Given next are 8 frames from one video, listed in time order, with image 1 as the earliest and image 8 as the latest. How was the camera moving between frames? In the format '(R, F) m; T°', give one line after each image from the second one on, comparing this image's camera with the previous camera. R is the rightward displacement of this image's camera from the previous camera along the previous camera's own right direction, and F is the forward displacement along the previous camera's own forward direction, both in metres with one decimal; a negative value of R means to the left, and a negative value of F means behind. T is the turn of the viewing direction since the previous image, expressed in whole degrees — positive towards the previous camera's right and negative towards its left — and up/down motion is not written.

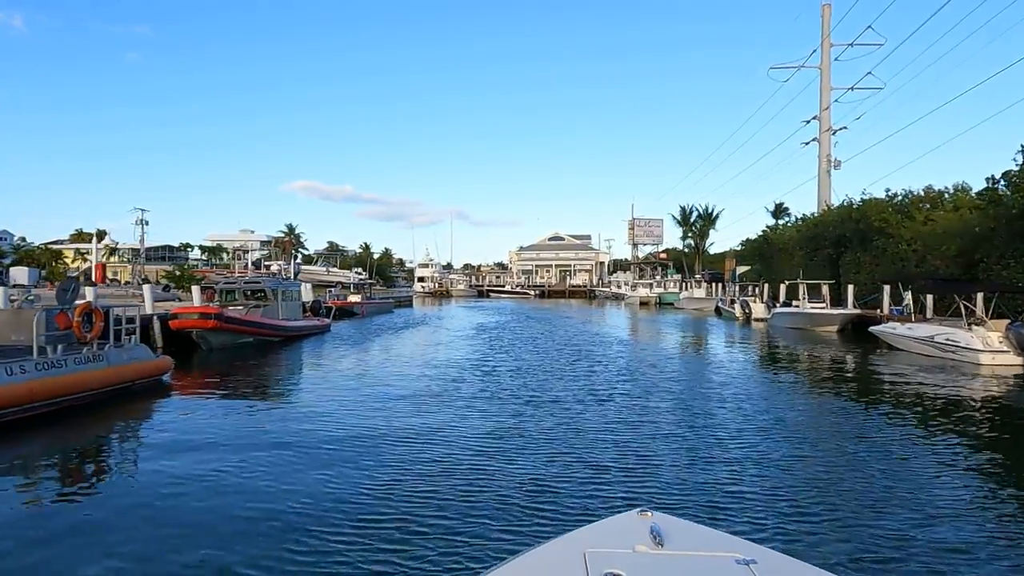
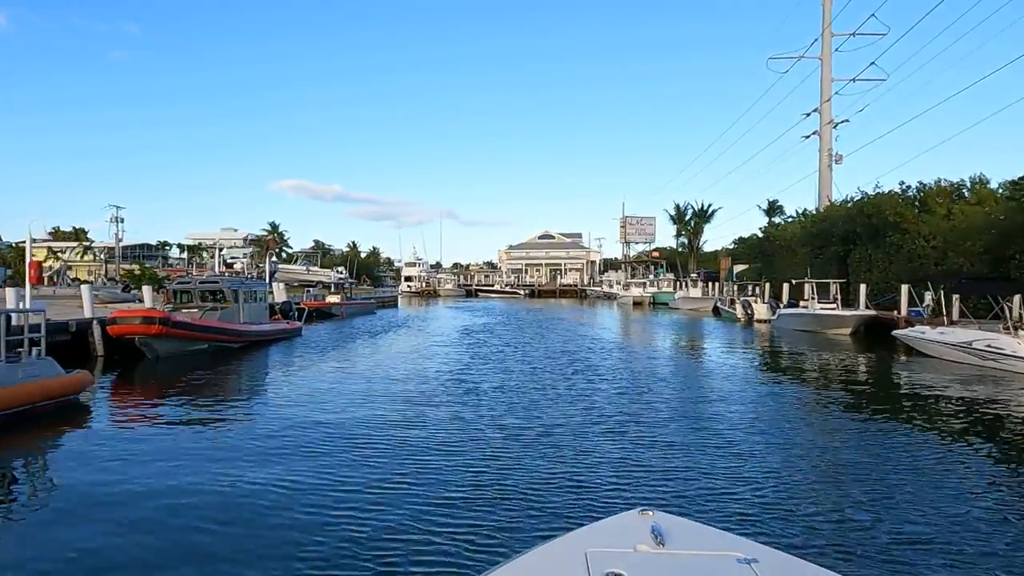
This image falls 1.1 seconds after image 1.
(+0.1, +2.6) m; +1°
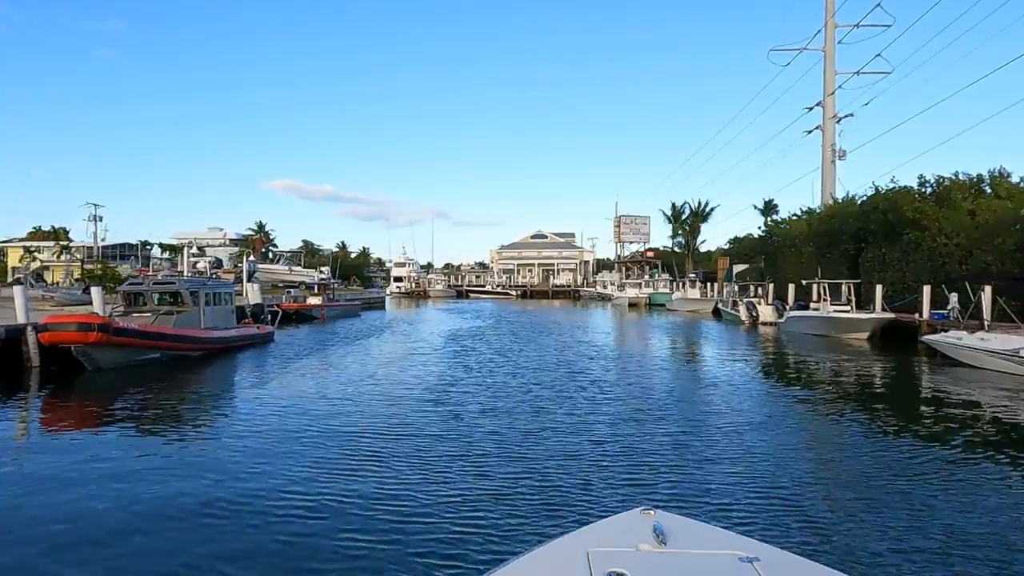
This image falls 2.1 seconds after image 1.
(0.0, +2.4) m; +1°
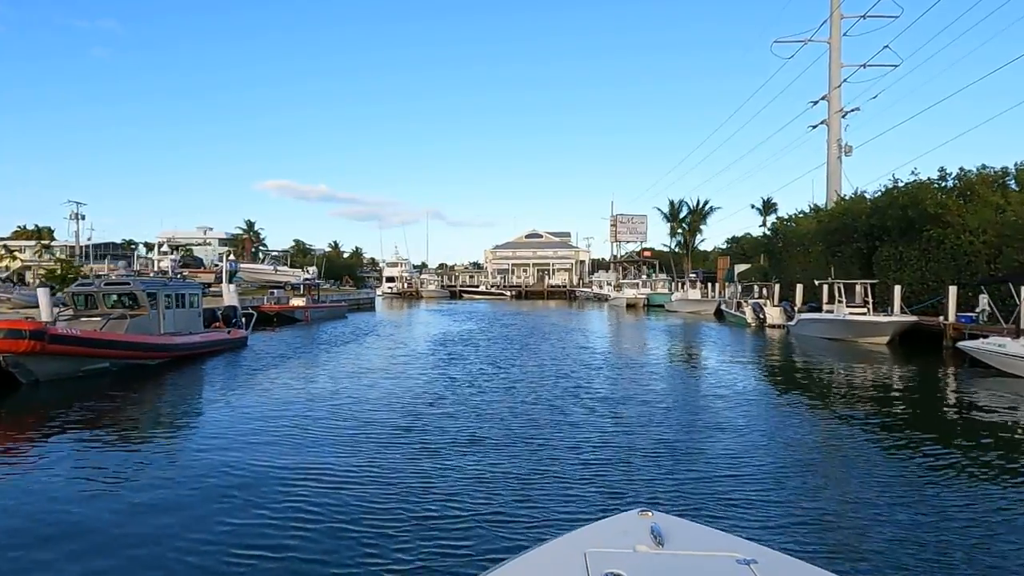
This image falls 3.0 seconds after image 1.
(0.0, +2.1) m; 0°
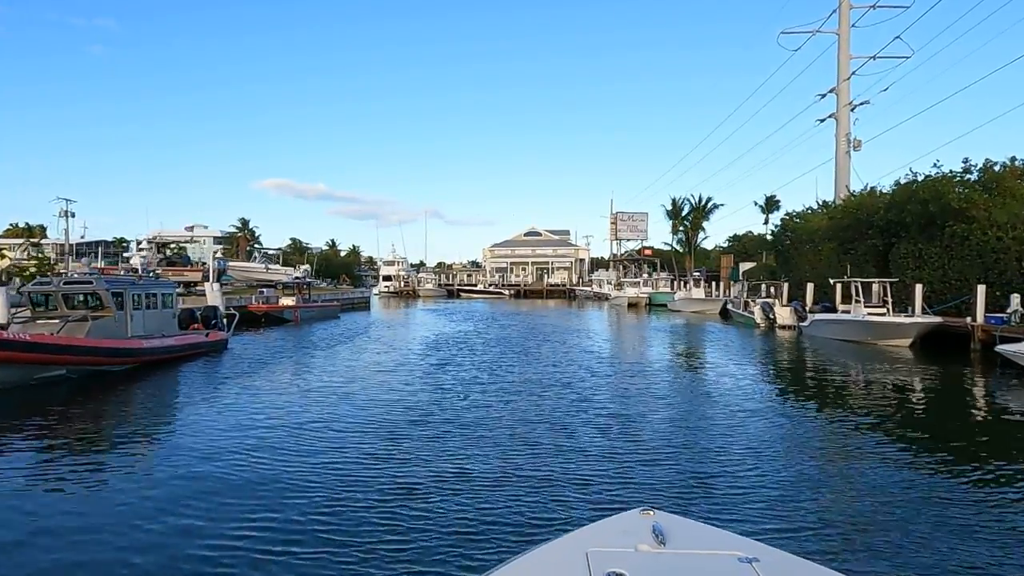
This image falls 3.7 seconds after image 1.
(0.0, +1.6) m; 0°
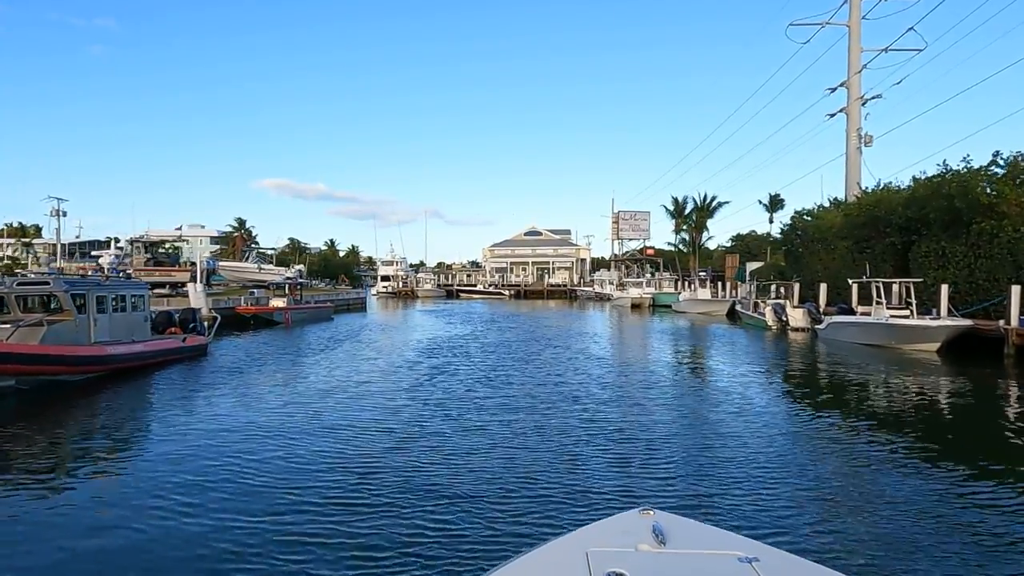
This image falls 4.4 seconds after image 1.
(0.0, +1.6) m; 0°
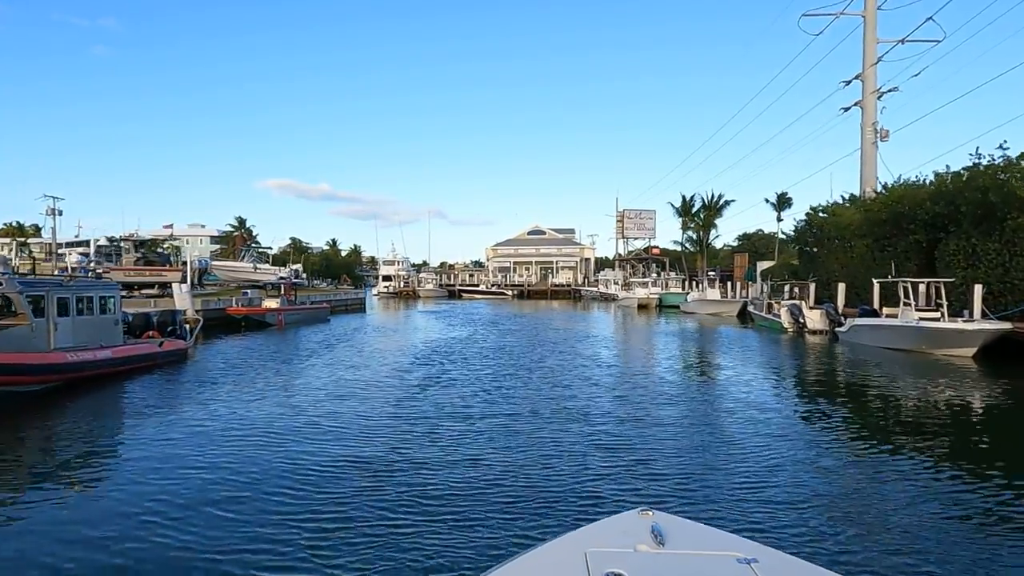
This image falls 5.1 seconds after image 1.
(0.0, +1.6) m; 0°
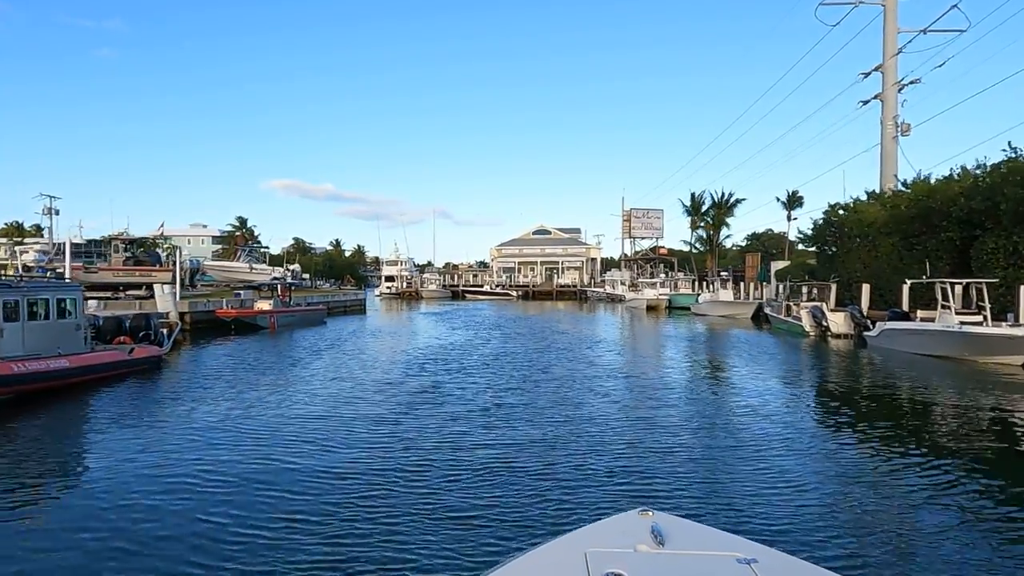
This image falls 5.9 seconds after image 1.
(0.0, +1.9) m; 0°
